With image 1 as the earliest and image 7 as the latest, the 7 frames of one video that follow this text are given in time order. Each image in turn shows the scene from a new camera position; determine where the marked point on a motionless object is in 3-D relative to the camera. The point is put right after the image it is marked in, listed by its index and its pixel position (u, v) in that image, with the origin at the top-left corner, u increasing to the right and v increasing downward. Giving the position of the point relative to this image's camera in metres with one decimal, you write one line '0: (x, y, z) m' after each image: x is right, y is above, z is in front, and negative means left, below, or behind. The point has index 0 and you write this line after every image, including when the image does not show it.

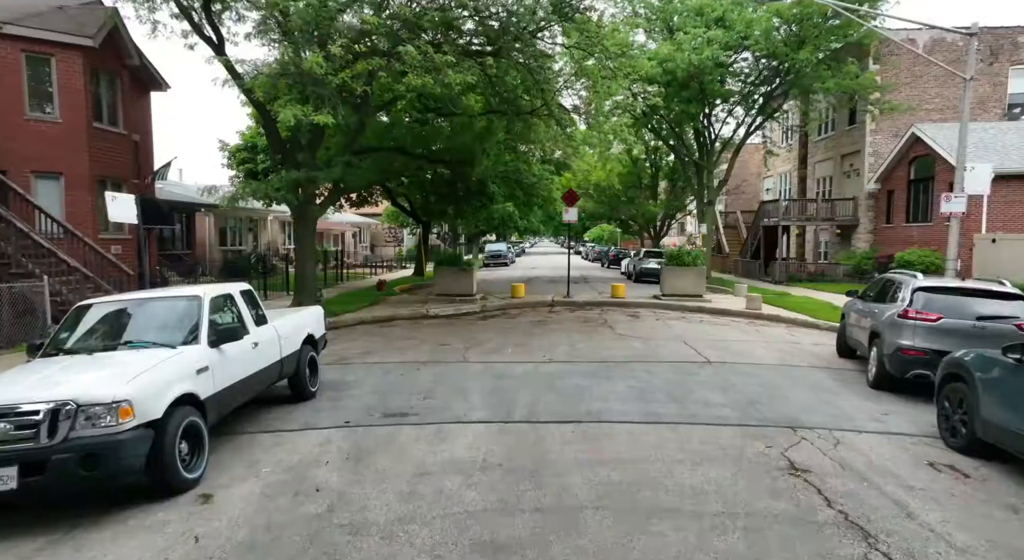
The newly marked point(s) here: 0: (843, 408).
0: (+4.2, -1.6, +7.1) m
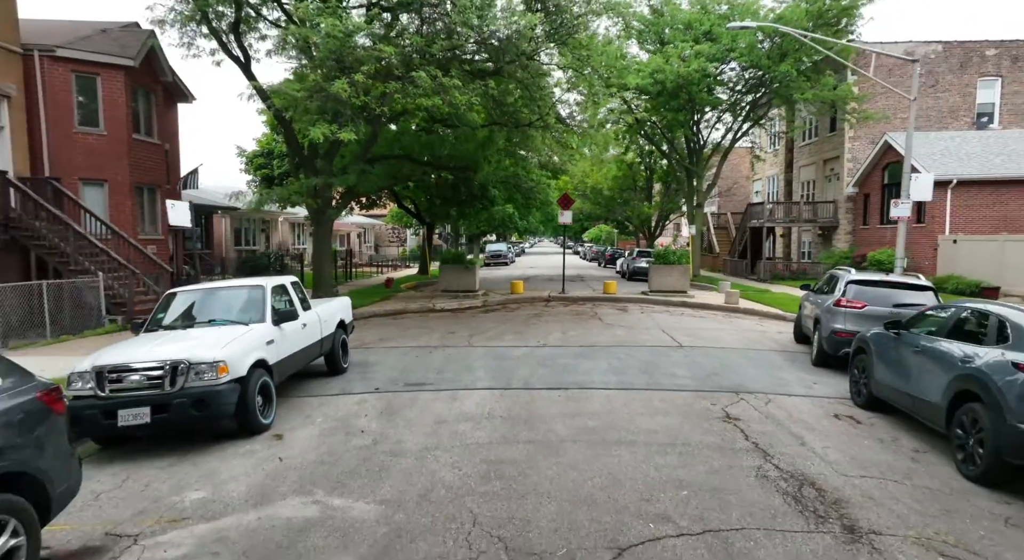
0: (+4.2, -1.5, +8.7) m
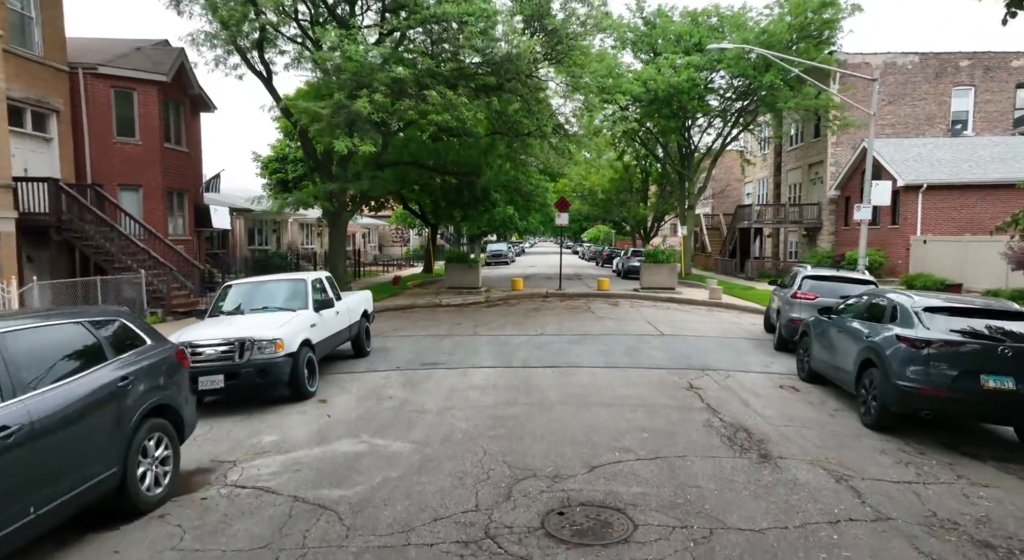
0: (+4.2, -1.4, +10.1) m
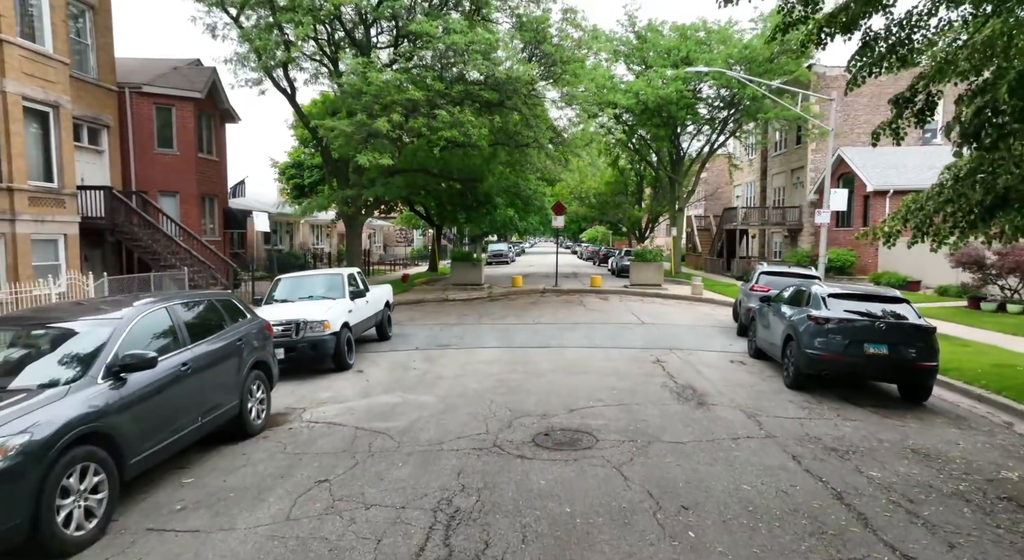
0: (+4.2, -1.3, +12.0) m
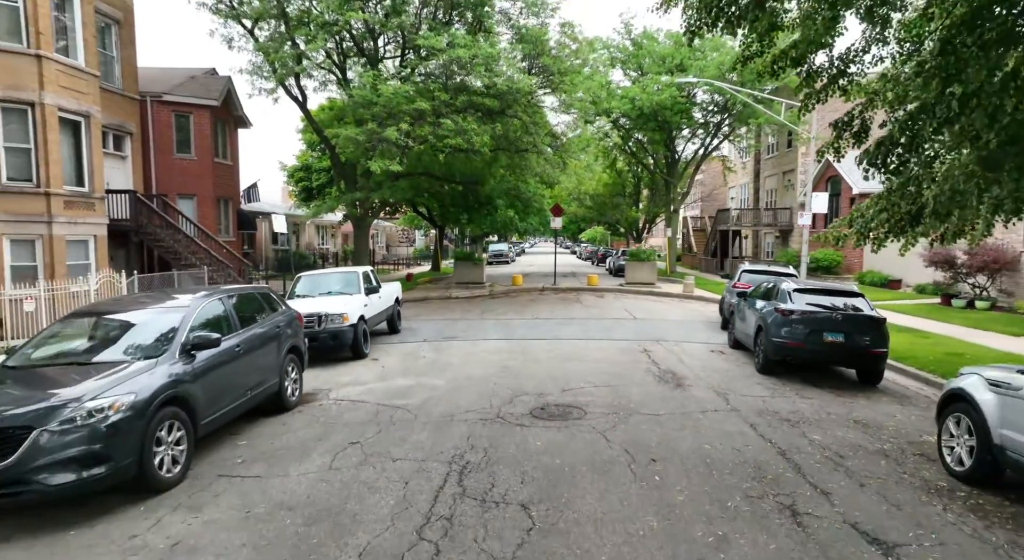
0: (+4.2, -1.3, +13.0) m
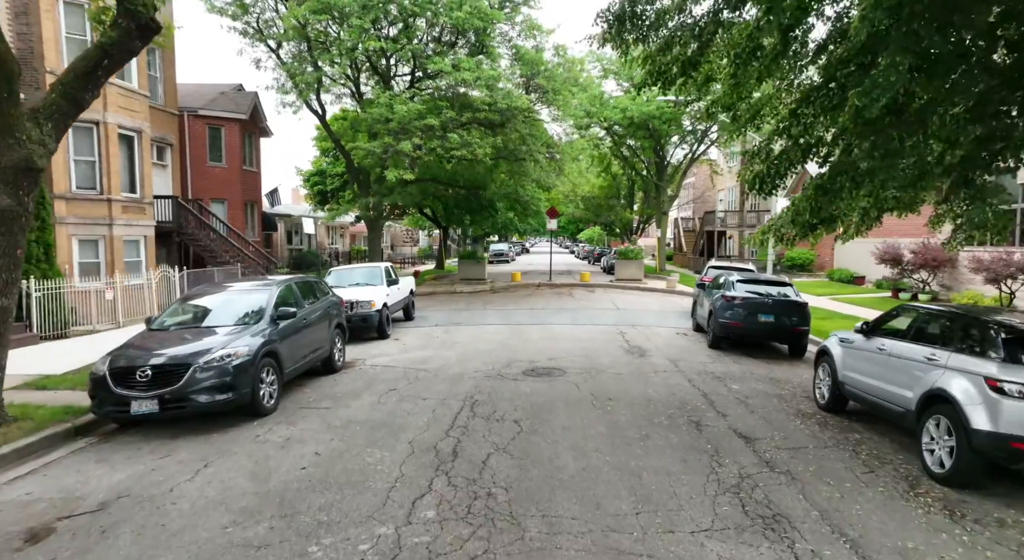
0: (+4.1, -1.1, +15.2) m
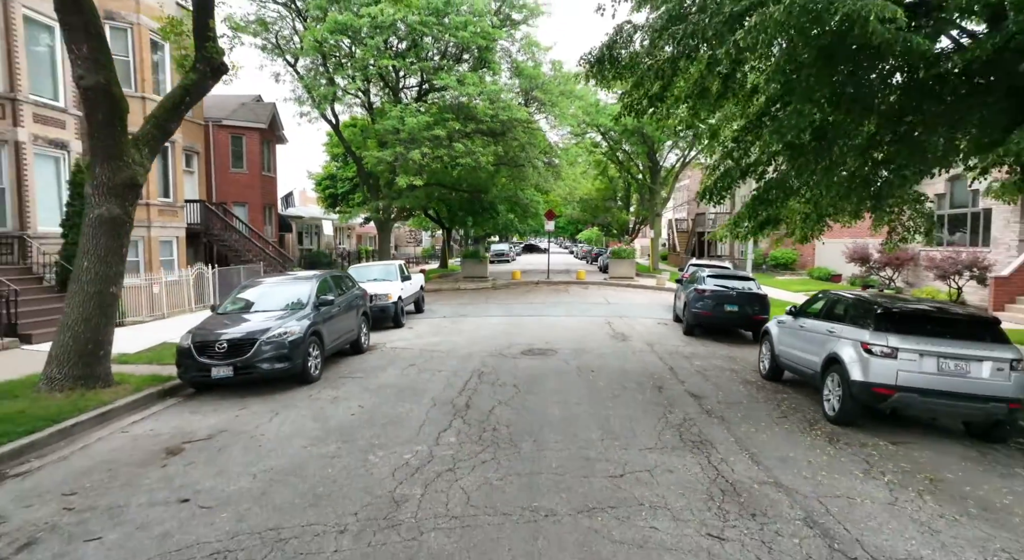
0: (+4.1, -1.0, +16.9) m
